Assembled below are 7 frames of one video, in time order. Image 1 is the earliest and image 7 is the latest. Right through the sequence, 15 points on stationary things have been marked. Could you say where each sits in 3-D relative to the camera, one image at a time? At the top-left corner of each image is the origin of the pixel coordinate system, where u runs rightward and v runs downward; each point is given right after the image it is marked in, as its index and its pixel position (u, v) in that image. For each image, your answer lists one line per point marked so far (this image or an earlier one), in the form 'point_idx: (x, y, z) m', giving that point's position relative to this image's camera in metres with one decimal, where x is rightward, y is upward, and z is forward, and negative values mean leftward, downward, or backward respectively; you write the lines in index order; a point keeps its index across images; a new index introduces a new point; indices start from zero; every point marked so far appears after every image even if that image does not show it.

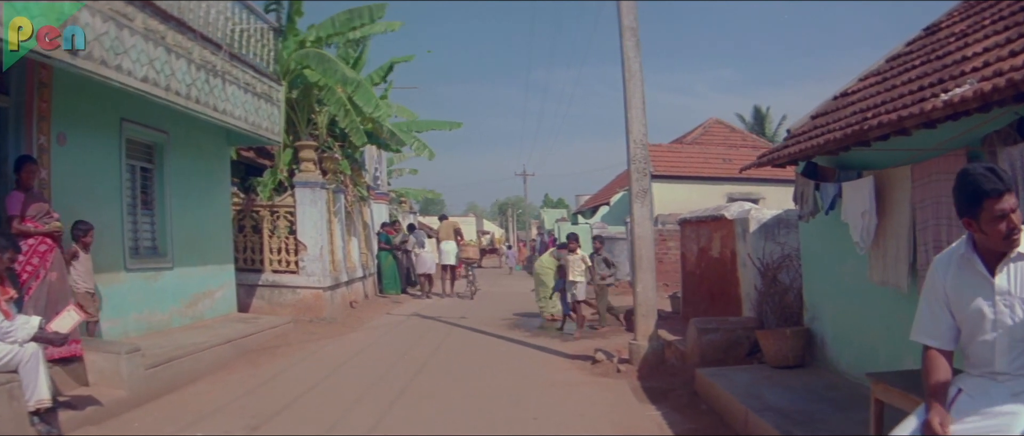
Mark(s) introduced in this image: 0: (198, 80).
0: (-3.3, +1.5, +7.5) m
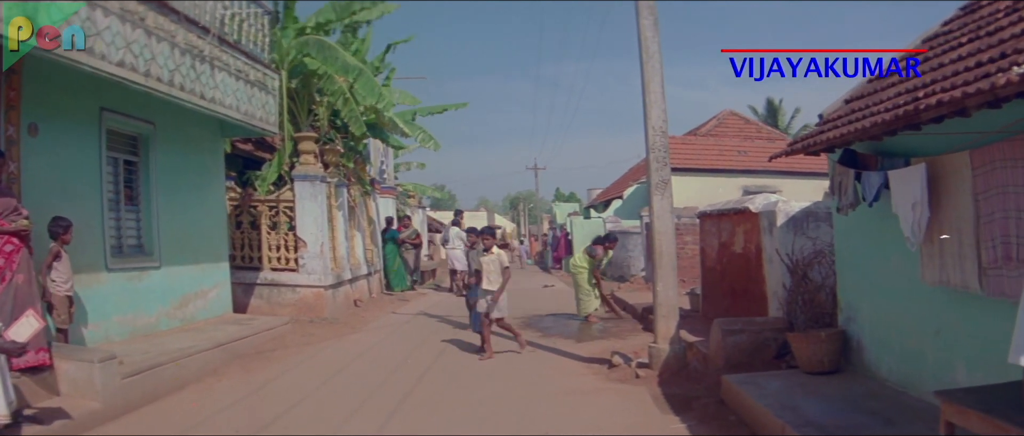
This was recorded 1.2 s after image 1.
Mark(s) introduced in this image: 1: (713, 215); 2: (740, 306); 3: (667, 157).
0: (-3.2, +1.5, +7.0) m
1: (+3.0, 0.0, +10.8) m
2: (+3.2, -1.2, +10.0) m
3: (+1.6, +0.6, +7.3) m
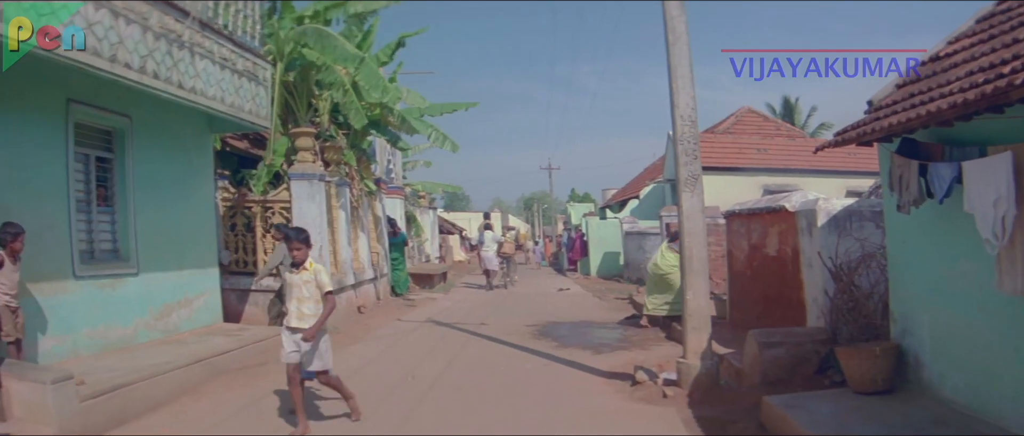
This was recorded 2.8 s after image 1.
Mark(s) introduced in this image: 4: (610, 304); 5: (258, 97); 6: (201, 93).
0: (-3.1, +1.5, +6.3) m
1: (+3.2, 0.0, +10.0) m
2: (+3.4, -1.2, +9.2) m
3: (+1.7, +0.6, +6.5) m
4: (+1.9, -1.7, +14.1) m
5: (-2.9, +1.4, +8.1) m
6: (-3.0, +1.2, +7.0) m
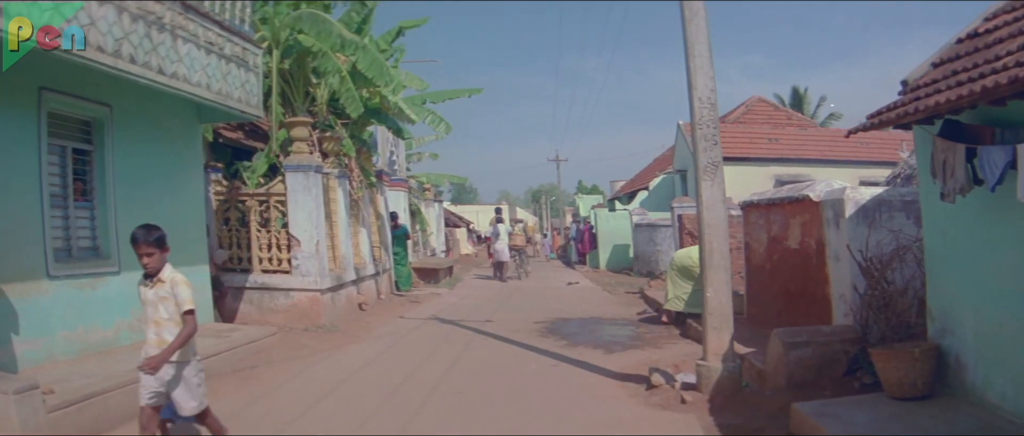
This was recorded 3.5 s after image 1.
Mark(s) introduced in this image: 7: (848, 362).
0: (-3.1, +1.5, +5.9) m
1: (+3.3, +0.2, +9.5) m
2: (+3.4, -1.1, +8.7) m
3: (+1.7, +0.7, +6.0) m
4: (+2.1, -1.5, +13.7) m
5: (-2.8, +1.4, +7.6) m
6: (-3.0, +1.3, +6.5) m
7: (+3.2, -1.3, +6.7) m
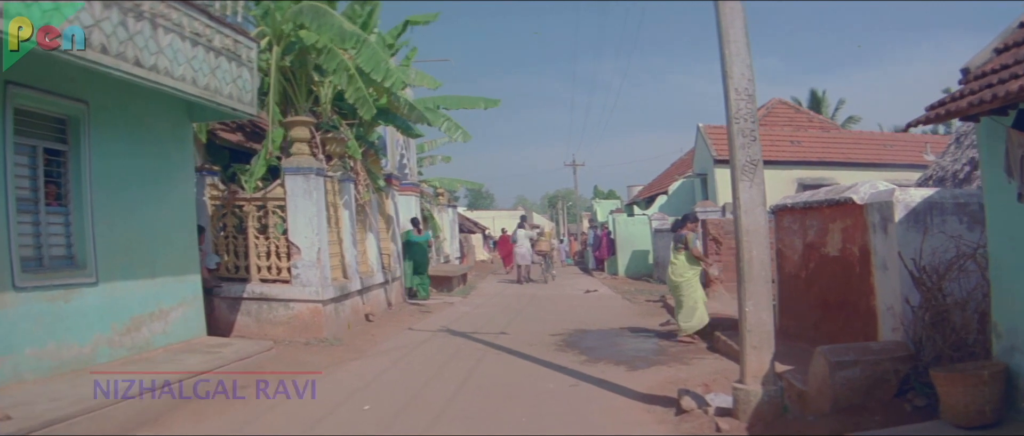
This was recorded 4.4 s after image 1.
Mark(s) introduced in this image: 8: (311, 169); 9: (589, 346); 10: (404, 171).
0: (-3.0, +1.5, +5.3) m
1: (+3.5, +0.1, +8.8) m
2: (+3.6, -1.2, +8.0) m
3: (+1.8, +0.7, +5.4) m
4: (+2.3, -1.6, +13.0) m
5: (-2.7, +1.4, +7.1) m
6: (-2.9, +1.2, +6.0) m
7: (+3.3, -1.4, +6.0) m
8: (-2.3, +0.6, +8.3) m
9: (+1.0, -1.6, +8.9) m
10: (-2.4, +1.0, +16.1) m
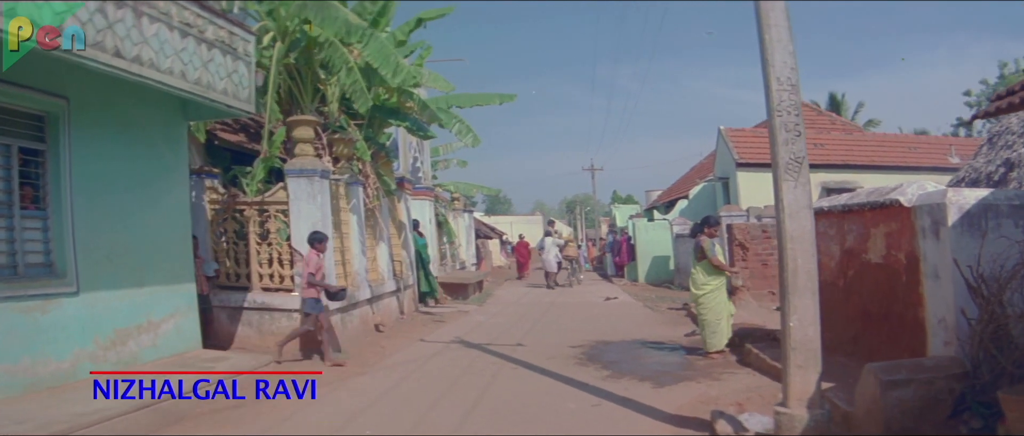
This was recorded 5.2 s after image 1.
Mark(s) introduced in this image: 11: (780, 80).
0: (-2.9, +1.4, +4.9) m
1: (+3.7, +0.1, +8.1) m
2: (+3.8, -1.2, +7.3) m
3: (+1.9, +0.6, +4.8) m
4: (+2.6, -1.7, +12.4) m
5: (-2.5, +1.3, +6.6) m
6: (-2.8, +1.2, +5.5) m
7: (+3.4, -1.4, +5.4) m
8: (-2.2, +0.5, +7.9) m
9: (+1.2, -1.6, +8.3) m
10: (-2.0, +0.9, +15.6) m
11: (+1.8, +0.9, +4.8) m
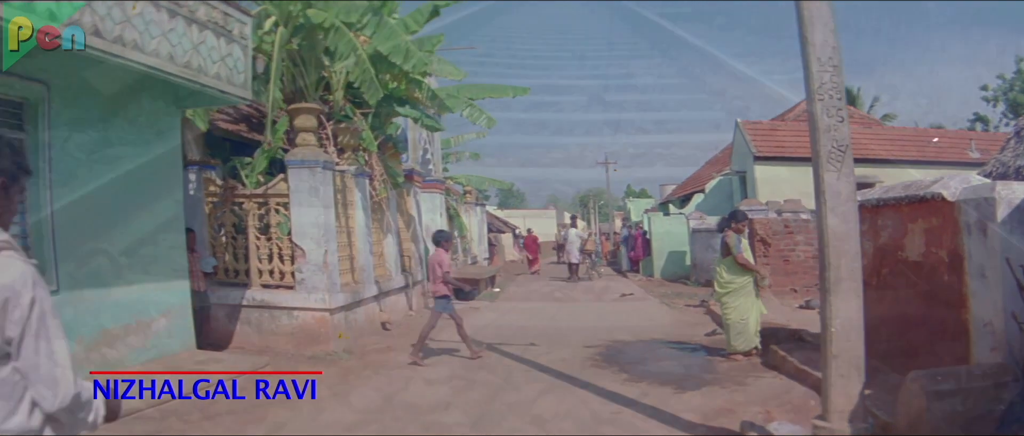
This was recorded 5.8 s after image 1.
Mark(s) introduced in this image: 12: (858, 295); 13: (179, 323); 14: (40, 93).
0: (-2.8, +1.5, +4.5) m
1: (+3.8, +0.1, +7.6) m
2: (+3.9, -1.2, +6.8) m
3: (+2.0, +0.7, +4.3) m
4: (+2.8, -1.6, +11.9) m
5: (-2.4, +1.4, +6.2) m
6: (-2.7, +1.2, +5.1) m
7: (+3.5, -1.4, +4.9) m
8: (-2.0, +0.6, +7.5) m
9: (+1.3, -1.6, +7.9) m
10: (-1.8, +1.1, +15.2) m
11: (+1.9, +1.0, +4.3) m
12: (+2.1, -0.5, +4.3) m
13: (-3.0, -0.9, +6.4) m
14: (-3.4, +0.9, +5.2) m
